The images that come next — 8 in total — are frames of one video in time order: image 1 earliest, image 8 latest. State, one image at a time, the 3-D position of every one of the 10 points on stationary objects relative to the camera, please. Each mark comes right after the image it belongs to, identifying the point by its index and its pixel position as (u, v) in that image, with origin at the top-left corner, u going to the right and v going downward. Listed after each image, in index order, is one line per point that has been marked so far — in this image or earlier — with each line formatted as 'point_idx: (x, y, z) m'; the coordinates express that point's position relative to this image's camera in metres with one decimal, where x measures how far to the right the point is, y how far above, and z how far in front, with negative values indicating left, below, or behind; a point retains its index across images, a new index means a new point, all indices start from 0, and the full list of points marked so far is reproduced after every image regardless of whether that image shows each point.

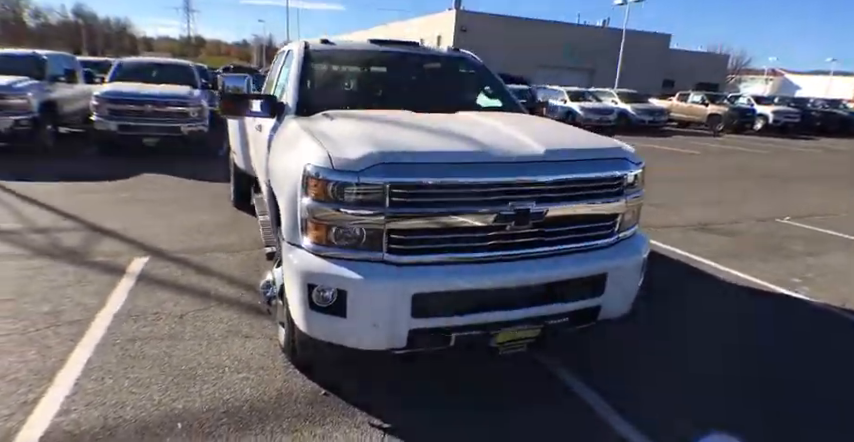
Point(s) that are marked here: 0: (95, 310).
0: (-2.3, -0.6, +3.6) m
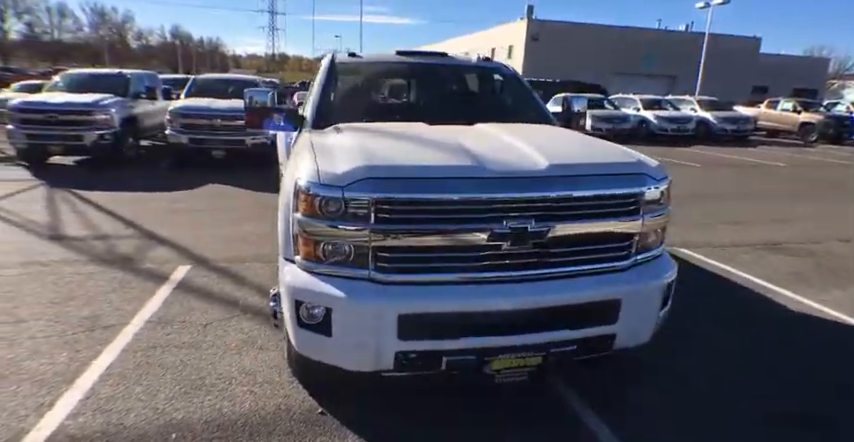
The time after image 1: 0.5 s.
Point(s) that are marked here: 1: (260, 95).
0: (-2.2, -0.7, +3.7) m
1: (-1.2, +0.9, +3.8) m
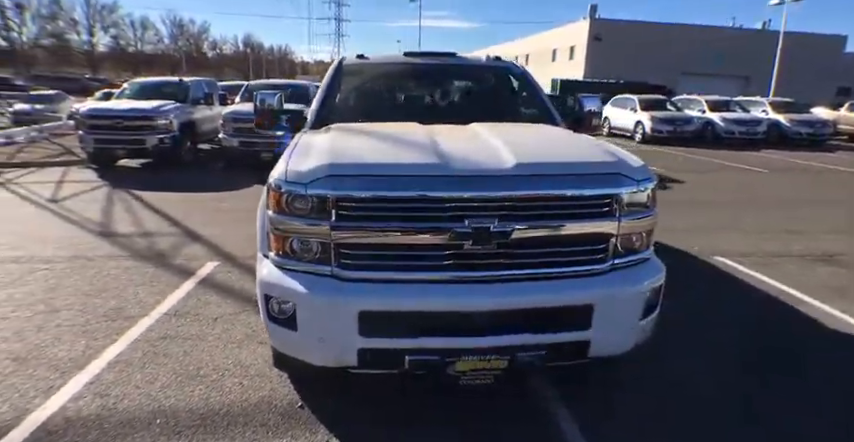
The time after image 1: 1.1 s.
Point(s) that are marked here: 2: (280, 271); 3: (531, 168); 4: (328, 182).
0: (-2.2, -0.7, +4.0) m
1: (-1.2, +0.9, +3.9) m
2: (-0.7, -0.2, +2.3) m
3: (+0.4, +0.2, +2.2) m
4: (-0.4, +0.2, +2.2) m
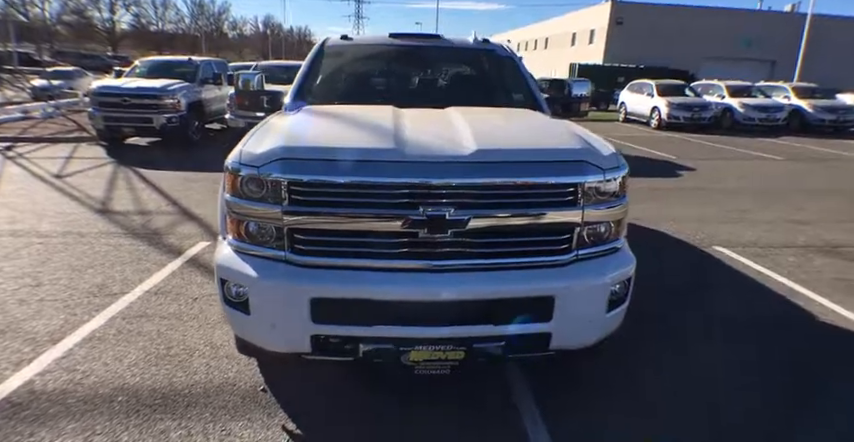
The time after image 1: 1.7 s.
0: (-2.3, -0.5, +4.0) m
1: (-1.3, +1.1, +3.9) m
2: (-0.8, -0.1, +2.3) m
3: (+0.3, +0.3, +2.2) m
4: (-0.6, +0.2, +2.1) m
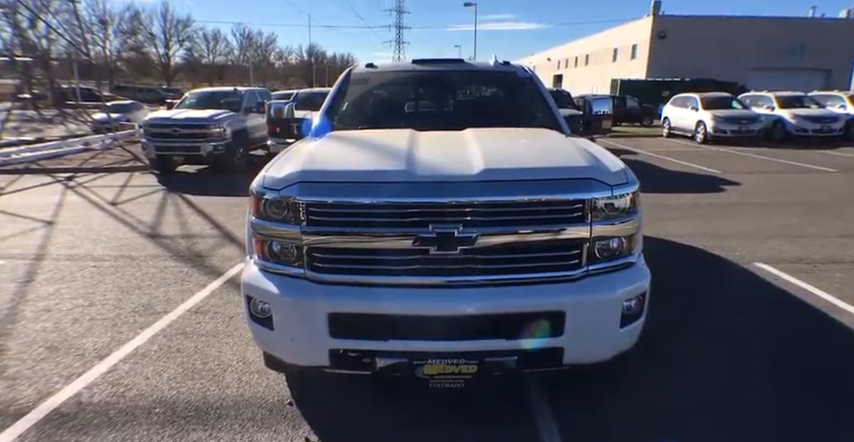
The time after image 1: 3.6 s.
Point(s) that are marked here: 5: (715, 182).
0: (-2.1, -0.7, +4.3) m
1: (-1.1, +0.9, +4.1) m
2: (-0.8, -0.2, +2.4) m
3: (+0.3, +0.2, +2.2) m
4: (-0.6, +0.1, +2.2) m
5: (+6.3, +0.8, +11.1) m
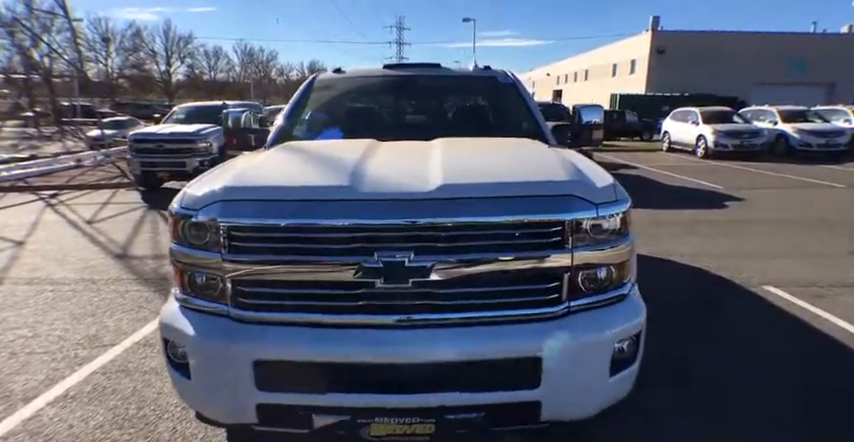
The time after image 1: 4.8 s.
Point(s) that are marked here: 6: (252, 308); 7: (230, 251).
0: (-2.3, -0.8, +3.9) m
1: (-1.3, +0.8, +3.7) m
2: (-1.0, -0.3, +2.0) m
3: (+0.1, +0.1, +1.9) m
4: (-0.7, 0.0, +1.9) m
5: (+6.1, +0.5, +10.7) m
6: (-0.6, -0.3, +1.9) m
7: (-0.7, -0.1, +1.9) m
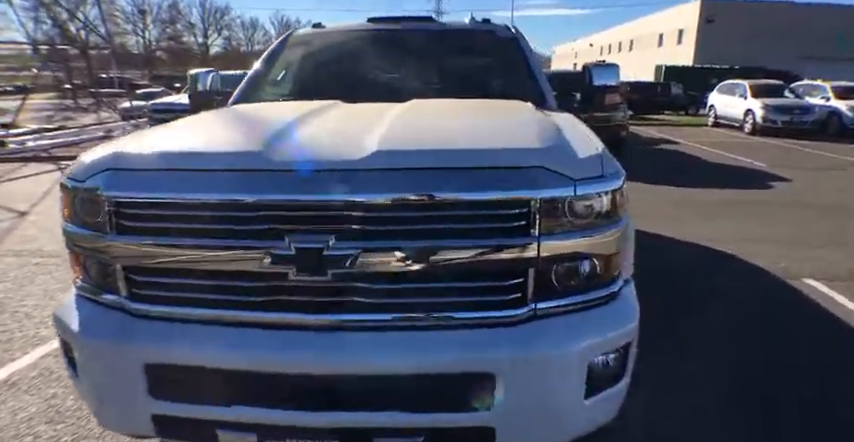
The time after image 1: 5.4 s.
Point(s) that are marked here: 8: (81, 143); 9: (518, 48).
0: (-2.4, -0.6, +3.6) m
1: (-1.4, +0.9, +3.4) m
2: (-1.2, -0.2, +1.7) m
3: (-0.1, +0.2, +1.5) m
4: (-0.9, +0.1, +1.5) m
5: (+6.5, +0.9, +9.9) m
6: (-0.8, -0.2, +1.6) m
7: (-0.9, 0.0, +1.5) m
8: (-10.4, +2.4, +15.4) m
9: (+0.6, +1.0, +3.2) m
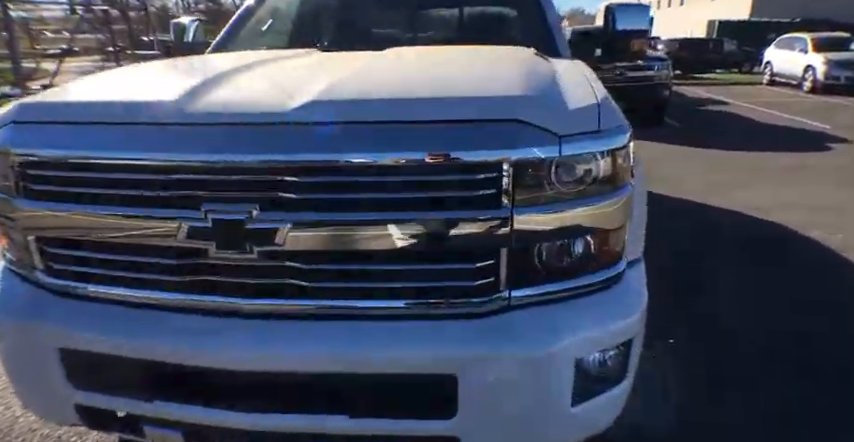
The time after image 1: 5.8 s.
0: (-2.3, -0.4, +3.6) m
1: (-1.3, +1.2, +3.1) m
2: (-1.3, -0.1, +1.5) m
3: (-0.2, +0.3, +1.2) m
4: (-1.1, +0.2, +1.3) m
5: (+6.9, +1.5, +9.1) m
6: (-1.0, -0.1, +1.4) m
7: (-1.0, +0.1, +1.3) m
8: (-9.5, +3.6, +15.6) m
9: (+0.6, +1.2, +2.8) m
